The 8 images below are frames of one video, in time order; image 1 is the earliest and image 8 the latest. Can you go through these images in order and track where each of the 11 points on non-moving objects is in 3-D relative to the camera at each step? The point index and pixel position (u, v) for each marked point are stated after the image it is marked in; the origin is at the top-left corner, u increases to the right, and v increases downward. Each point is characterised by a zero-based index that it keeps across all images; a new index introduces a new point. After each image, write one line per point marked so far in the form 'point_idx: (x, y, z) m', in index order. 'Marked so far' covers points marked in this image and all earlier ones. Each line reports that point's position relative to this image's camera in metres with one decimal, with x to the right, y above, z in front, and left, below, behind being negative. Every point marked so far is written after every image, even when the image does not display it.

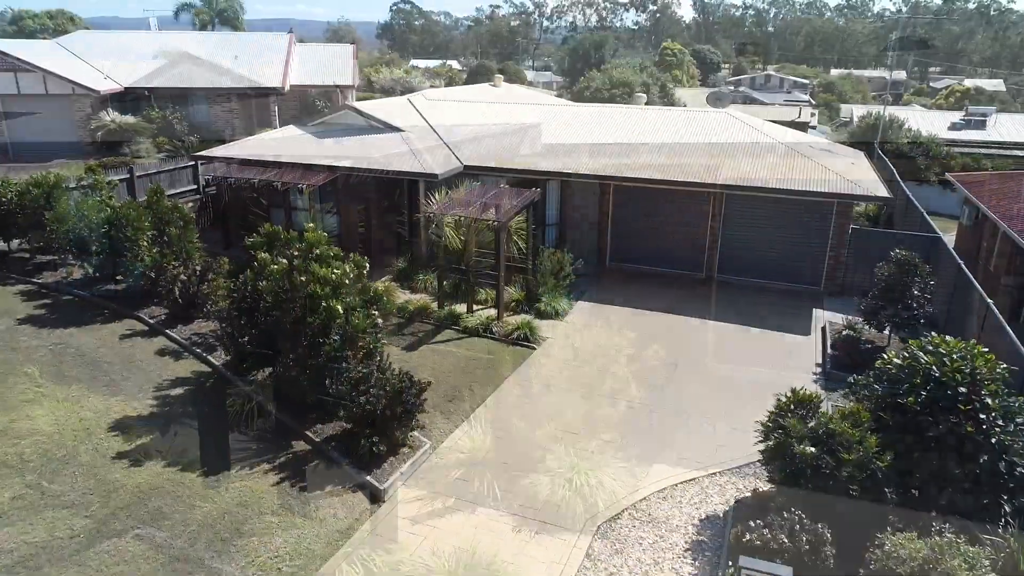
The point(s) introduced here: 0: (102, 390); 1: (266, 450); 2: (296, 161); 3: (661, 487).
0: (-5.8, -1.5, +10.2) m
1: (-3.1, -2.1, +9.2) m
2: (-5.4, +3.2, +18.1) m
3: (+1.9, -2.6, +9.2) m
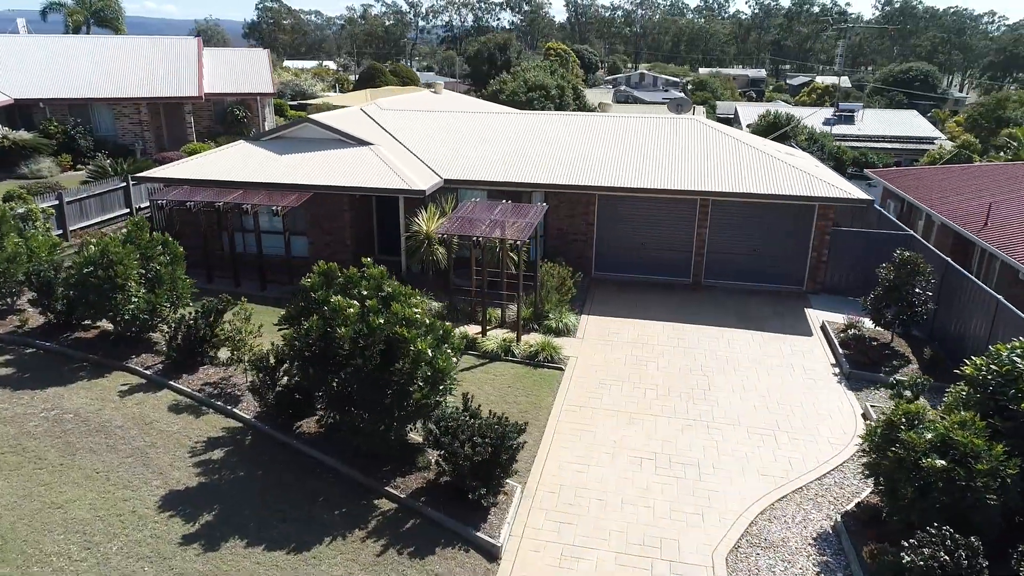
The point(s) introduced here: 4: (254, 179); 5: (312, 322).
0: (-4.7, -2.2, +8.9) m
1: (-1.8, -2.6, +8.2) m
2: (-5.9, +2.5, +16.6) m
3: (+3.2, -2.8, +9.1) m
4: (-6.0, +2.5, +16.7) m
5: (-2.4, -0.4, +8.5) m
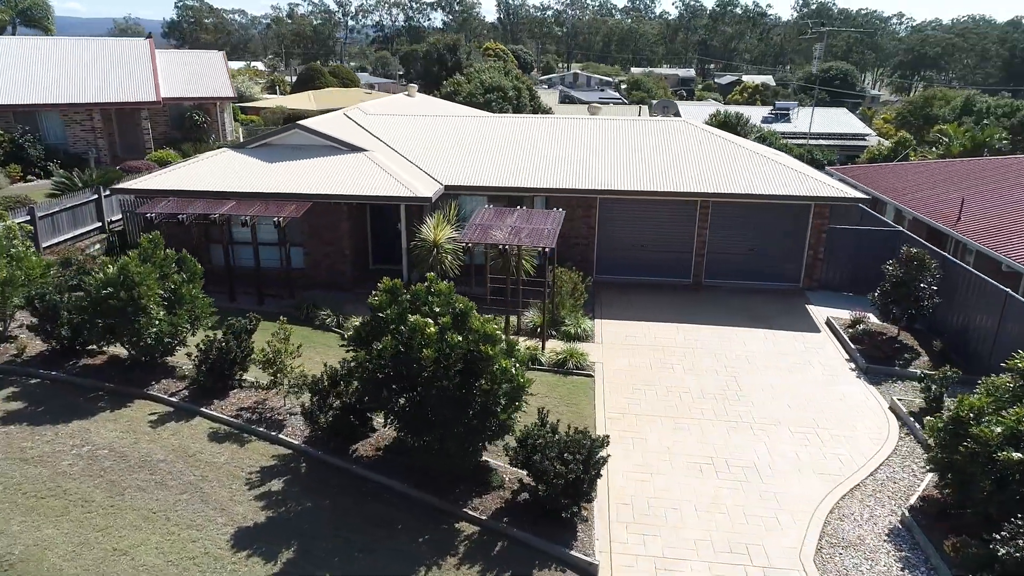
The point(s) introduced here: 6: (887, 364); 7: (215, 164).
0: (-3.8, -2.4, +8.3) m
1: (-0.8, -2.8, +7.9) m
2: (-5.8, +2.2, +15.9) m
3: (+4.1, -2.8, +9.3) m
4: (-5.9, +2.2, +15.9) m
5: (-1.4, -0.6, +8.1) m
6: (+7.1, -1.4, +13.6) m
7: (-7.1, +3.0, +17.2) m
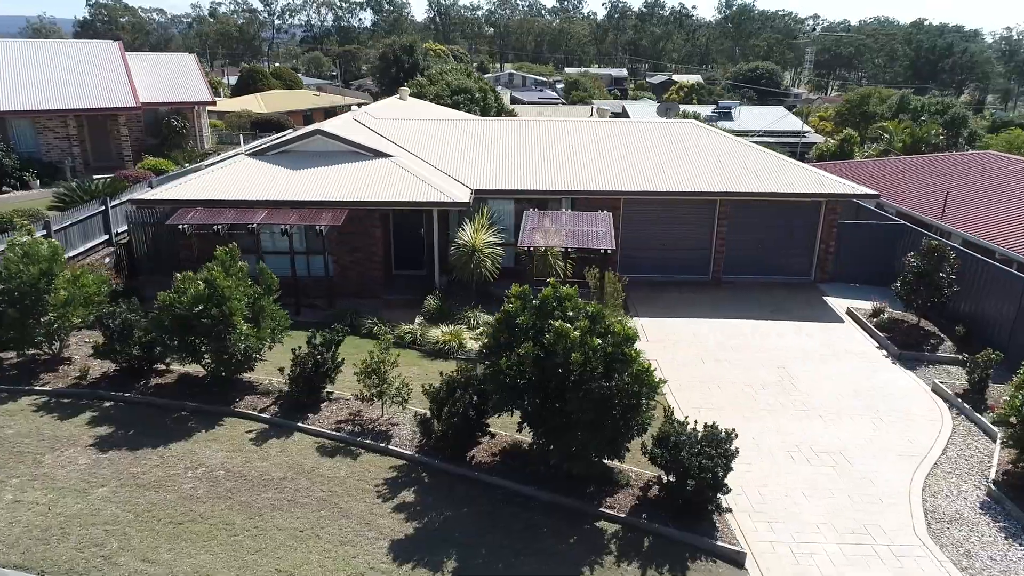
0: (-2.1, -2.6, +8.2) m
1: (+0.9, -2.9, +8.1) m
2: (-5.0, +1.9, +15.5) m
3: (+5.6, -2.7, +9.9) m
4: (-5.1, +2.0, +15.6) m
5: (+0.2, -0.7, +8.2) m
6: (+8.2, -1.2, +14.5) m
7: (-6.4, +2.7, +16.7) m
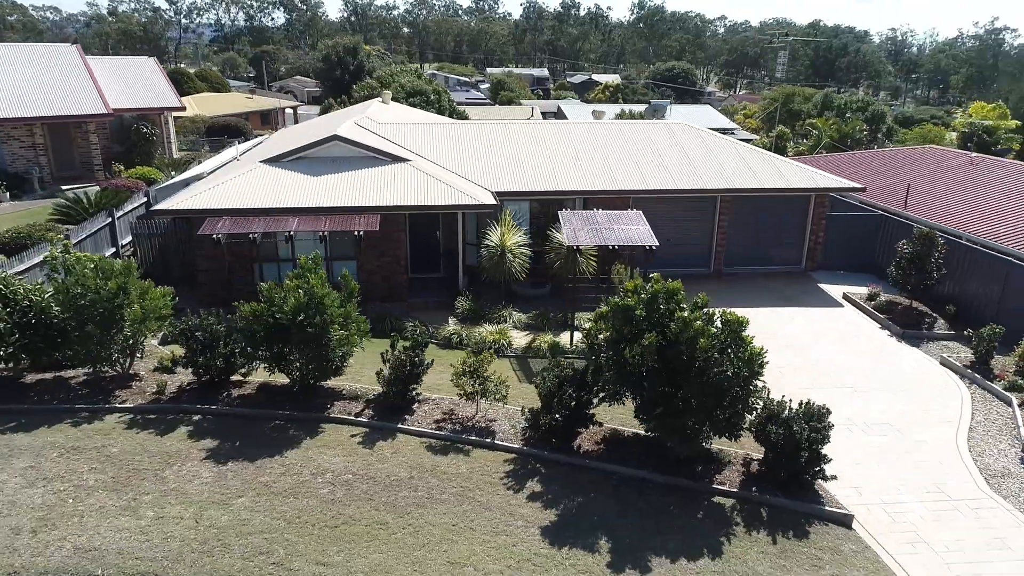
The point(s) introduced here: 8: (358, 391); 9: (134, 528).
0: (-0.5, -2.6, +8.5) m
1: (+2.5, -2.8, +8.7) m
2: (-4.3, +1.8, +15.5) m
3: (+7.0, -2.5, +11.1) m
4: (-4.5, +1.8, +15.5) m
5: (+1.7, -0.6, +8.8) m
6: (+8.9, -0.9, +15.9) m
7: (-6.0, +2.5, +16.4) m
8: (-2.4, -1.6, +11.1) m
9: (-4.1, -2.6, +7.8) m
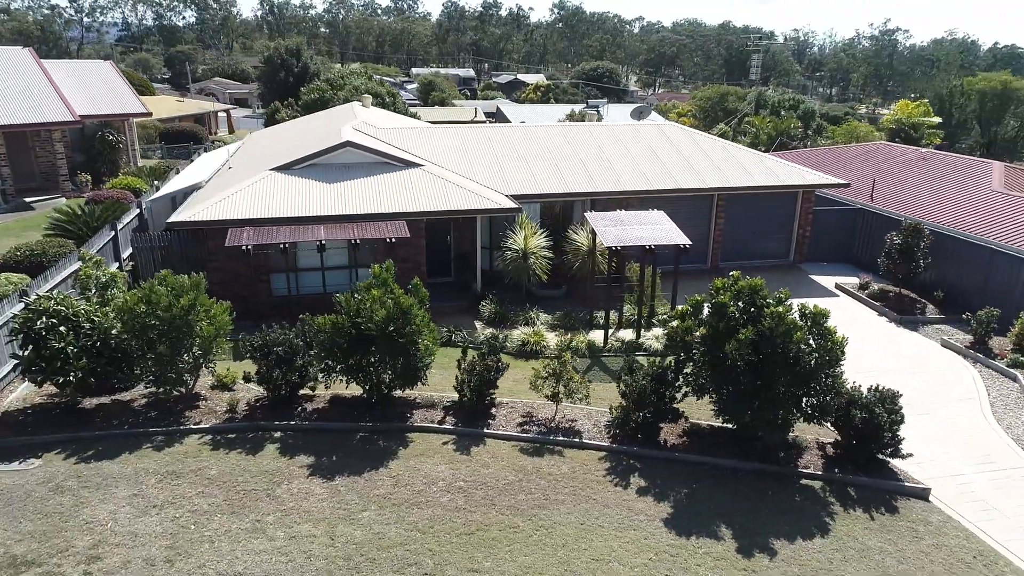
0: (+0.9, -2.7, +8.7) m
1: (+3.9, -2.7, +9.3) m
2: (-3.8, +1.6, +15.2) m
3: (+8.1, -2.2, +12.1) m
4: (-3.9, +1.6, +15.2) m
5: (+3.0, -0.6, +9.2) m
6: (+9.5, -0.6, +17.1) m
7: (-5.5, +2.3, +16.0) m
8: (-1.2, -1.7, +11.1) m
9: (-2.6, -2.8, +7.6) m
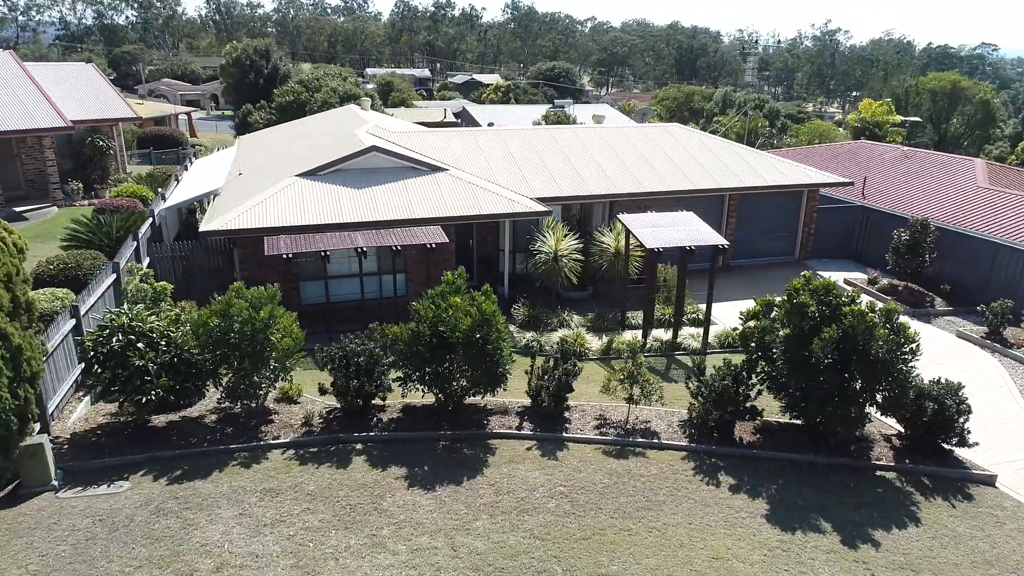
0: (+2.2, -2.7, +8.9) m
1: (+5.1, -2.7, +9.6) m
2: (-3.0, +1.4, +15.0) m
3: (+9.1, -2.1, +12.7) m
4: (-3.1, +1.5, +15.1) m
5: (+4.2, -0.6, +9.5) m
6: (+10.1, -0.4, +17.8) m
7: (-4.8, +2.1, +15.7) m
8: (-0.1, -1.8, +11.1) m
9: (-1.2, -2.9, +7.5) m
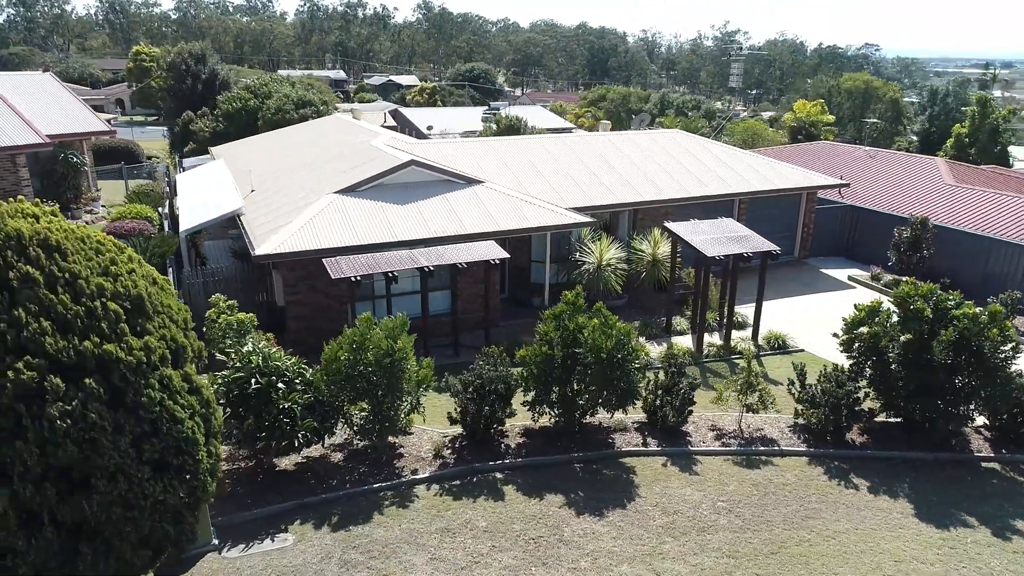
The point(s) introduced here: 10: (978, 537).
0: (+4.3, -2.9, +9.1) m
1: (+7.0, -2.7, +10.2) m
2: (-1.8, +1.0, +14.6) m
3: (+10.7, -2.0, +13.8) m
4: (-2.0, +1.1, +14.6) m
5: (+6.1, -0.7, +10.0) m
6: (+11.0, -0.3, +18.9) m
7: (-3.7, +1.6, +15.1) m
8: (+1.7, -2.1, +11.1) m
9: (+1.1, -3.2, +7.4) m
10: (+5.7, -3.1, +8.8) m
